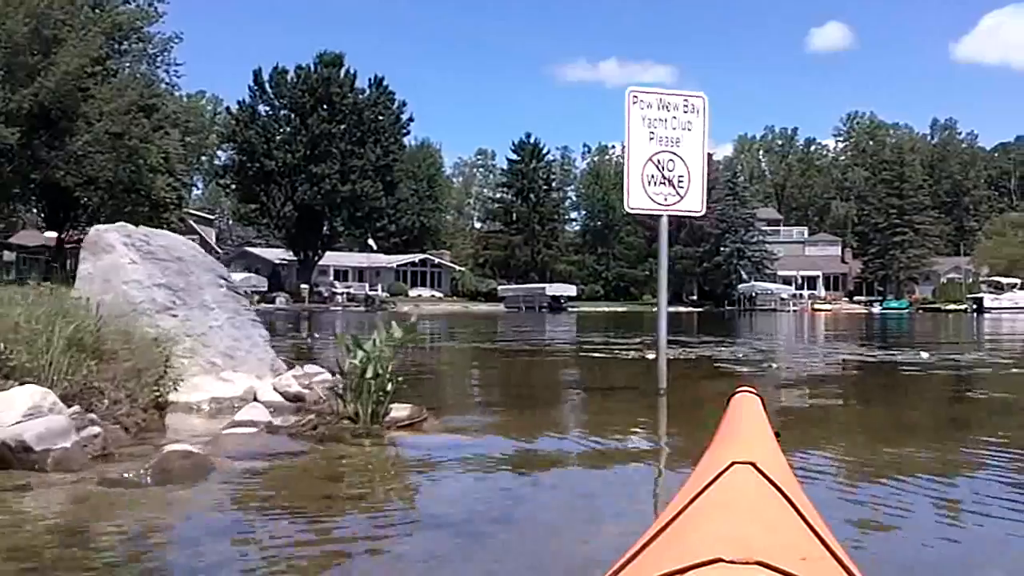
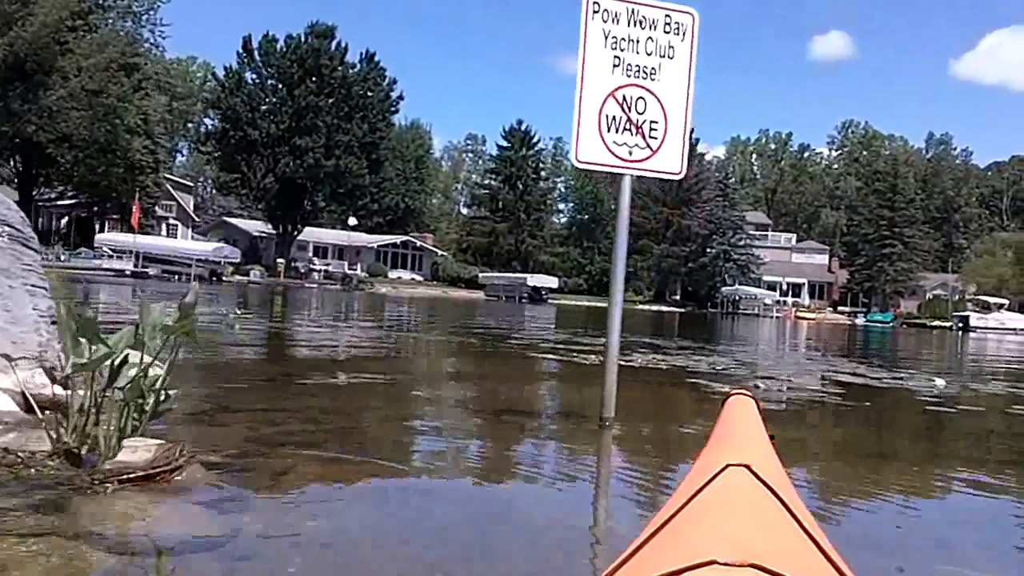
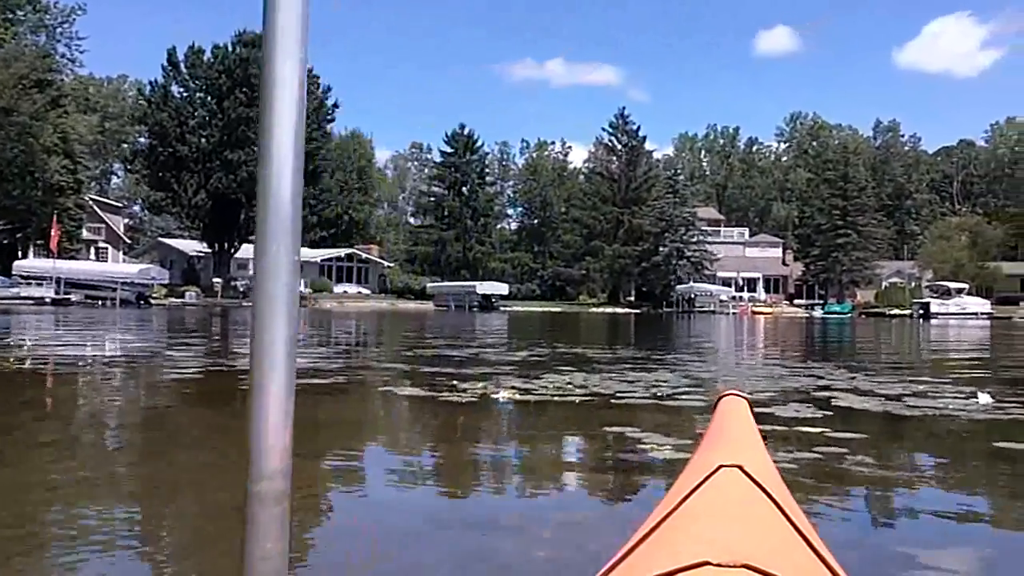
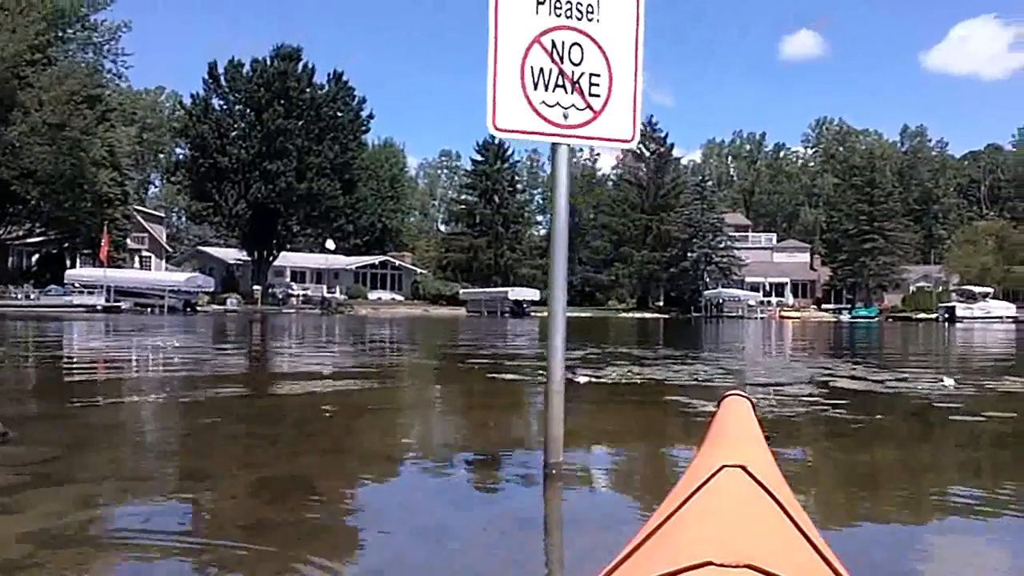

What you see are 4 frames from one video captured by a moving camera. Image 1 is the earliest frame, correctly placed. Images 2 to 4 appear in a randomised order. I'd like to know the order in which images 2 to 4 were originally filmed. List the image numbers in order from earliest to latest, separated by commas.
2, 4, 3
